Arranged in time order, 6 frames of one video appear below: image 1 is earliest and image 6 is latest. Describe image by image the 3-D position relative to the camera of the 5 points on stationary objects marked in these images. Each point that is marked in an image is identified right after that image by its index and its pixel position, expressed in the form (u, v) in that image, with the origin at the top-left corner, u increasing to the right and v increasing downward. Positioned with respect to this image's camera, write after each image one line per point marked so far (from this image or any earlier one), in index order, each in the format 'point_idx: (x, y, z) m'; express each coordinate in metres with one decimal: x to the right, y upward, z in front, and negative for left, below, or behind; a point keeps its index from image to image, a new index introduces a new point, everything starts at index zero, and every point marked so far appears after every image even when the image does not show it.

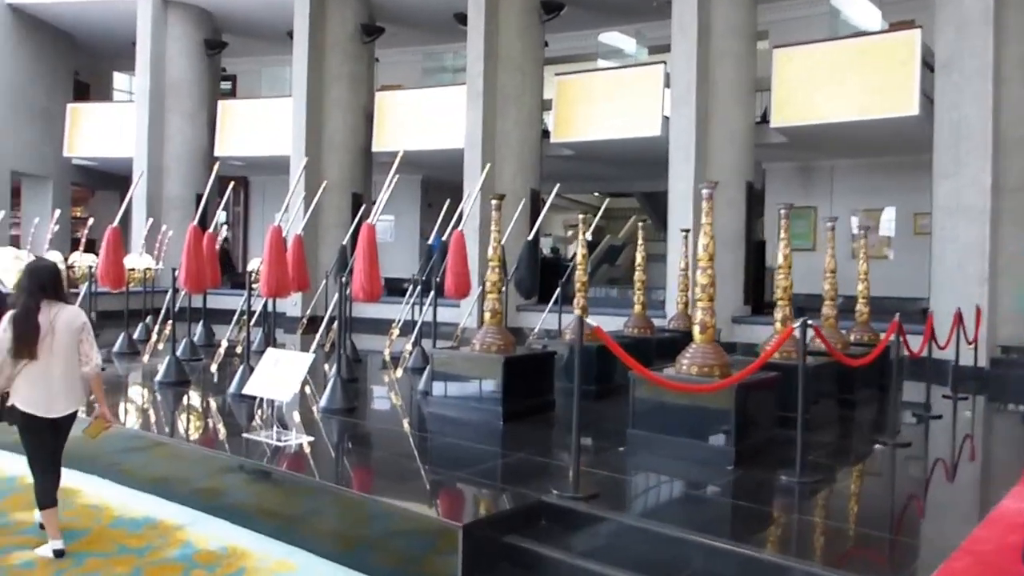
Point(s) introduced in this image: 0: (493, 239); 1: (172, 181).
0: (-0.1, +0.3, +4.4) m
1: (-4.8, +1.5, +11.8) m
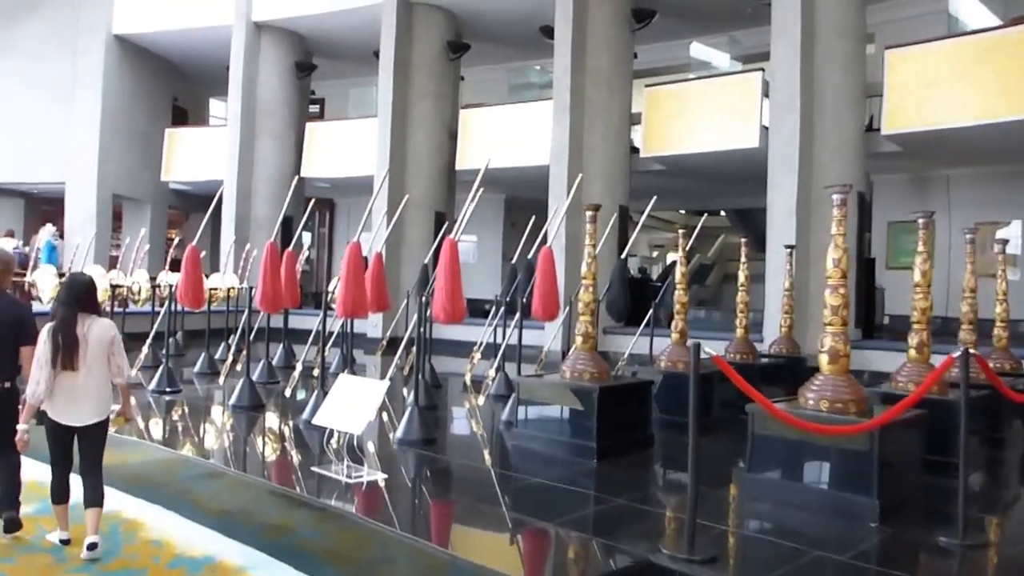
0: (+0.4, +0.2, +4.0) m
1: (-3.6, +1.2, +11.8) m
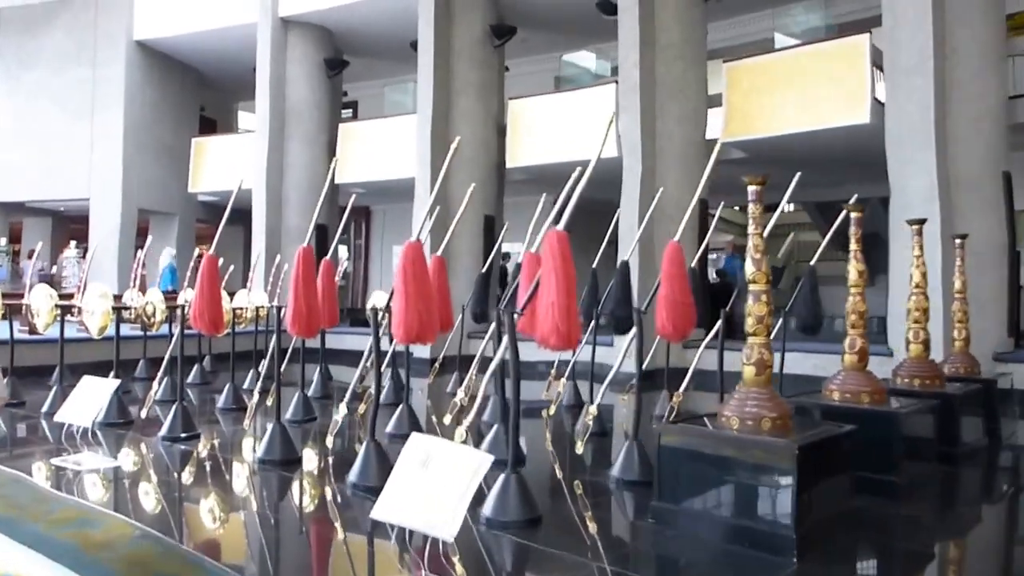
0: (+0.8, +0.1, +2.8) m
1: (-2.8, +1.0, +10.8) m
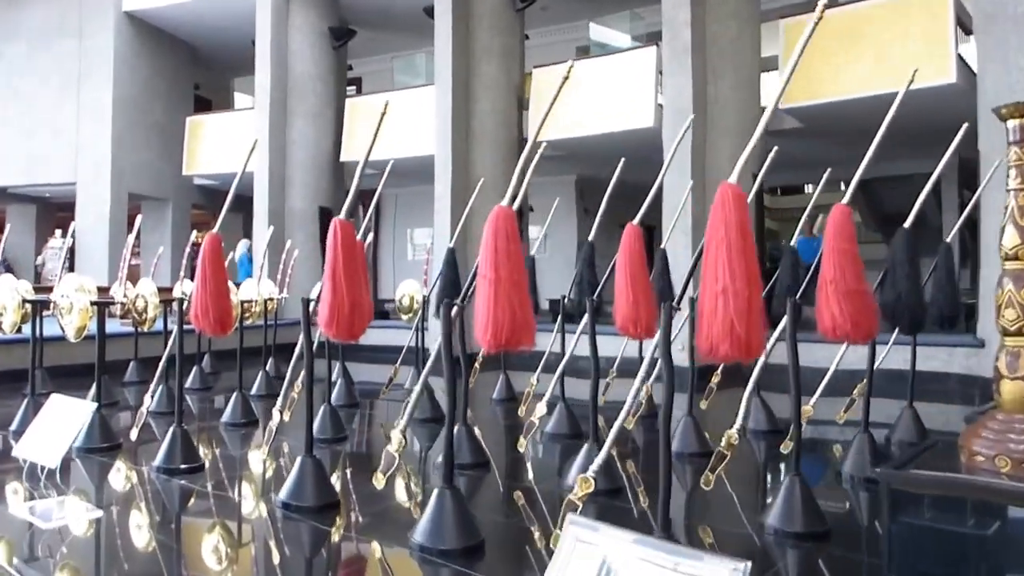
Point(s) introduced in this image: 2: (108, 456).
0: (+1.2, +0.2, +1.9) m
1: (-2.5, +1.1, +9.8) m
2: (-1.9, -0.8, +4.0) m
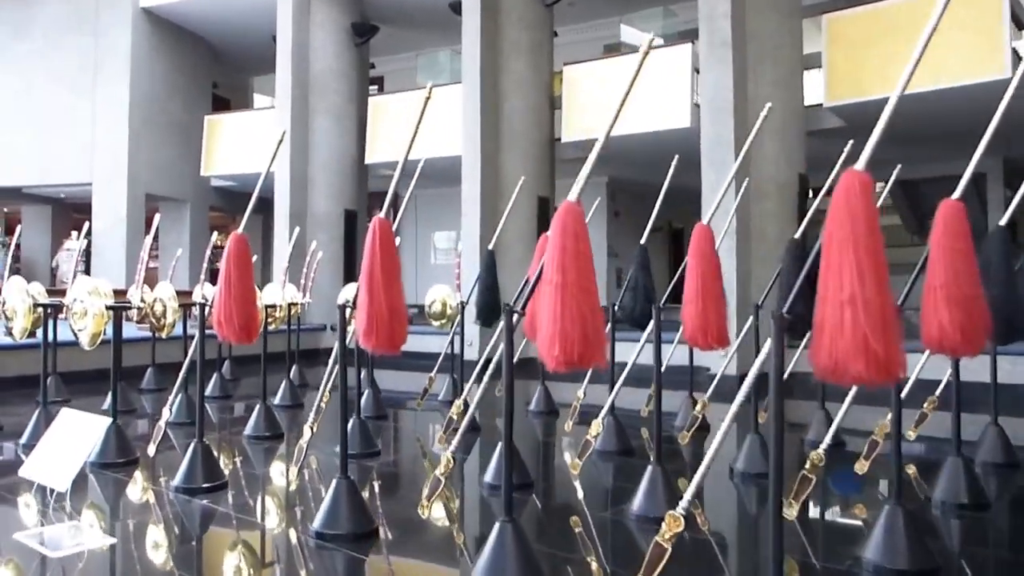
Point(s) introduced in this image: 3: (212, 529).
0: (+1.3, +0.2, +1.6) m
1: (-2.2, +1.1, +9.6) m
2: (-1.7, -0.8, +3.7) m
3: (-1.1, -0.9, +2.9) m
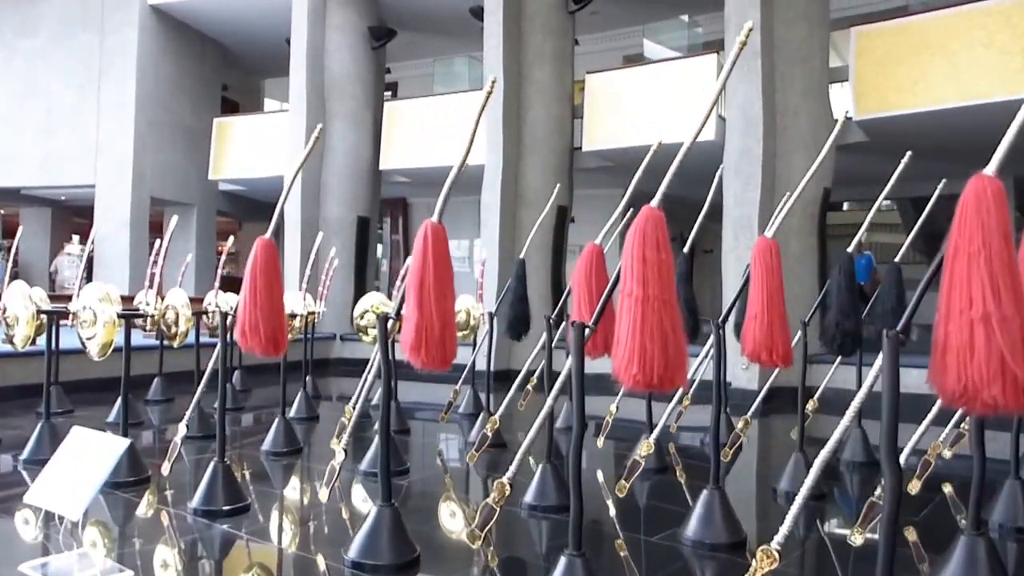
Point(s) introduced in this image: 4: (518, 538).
0: (+1.5, +0.1, +1.4) m
1: (-2.1, +1.0, +9.4) m
2: (-1.6, -0.8, +3.5) m
3: (-0.9, -0.9, +2.7) m
4: (0.0, -0.9, +2.9) m
